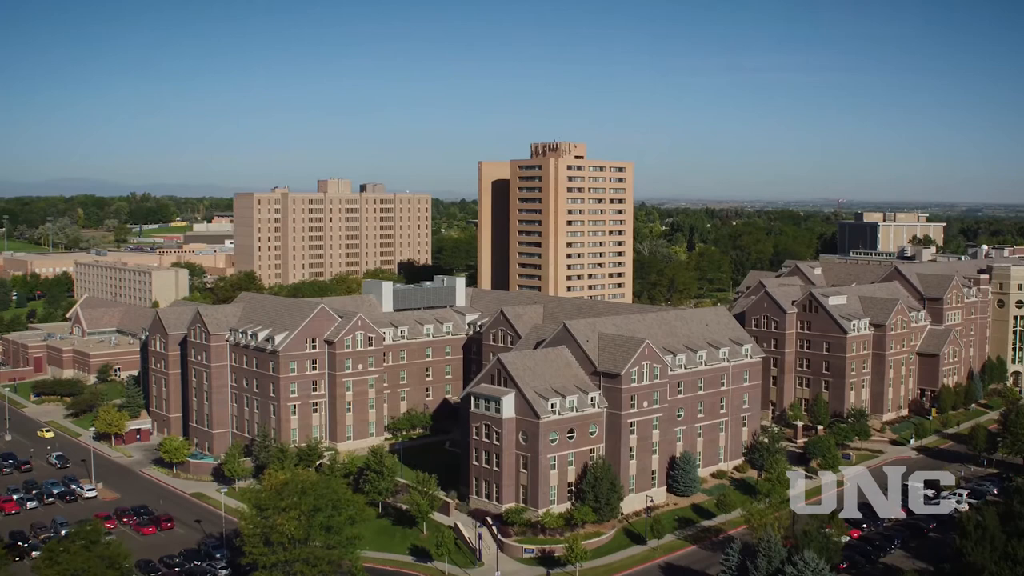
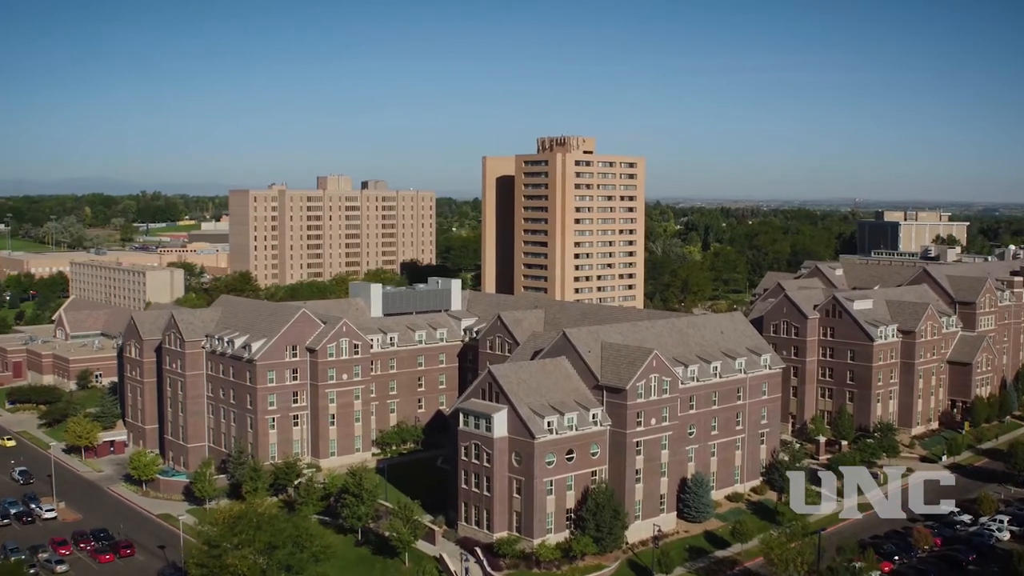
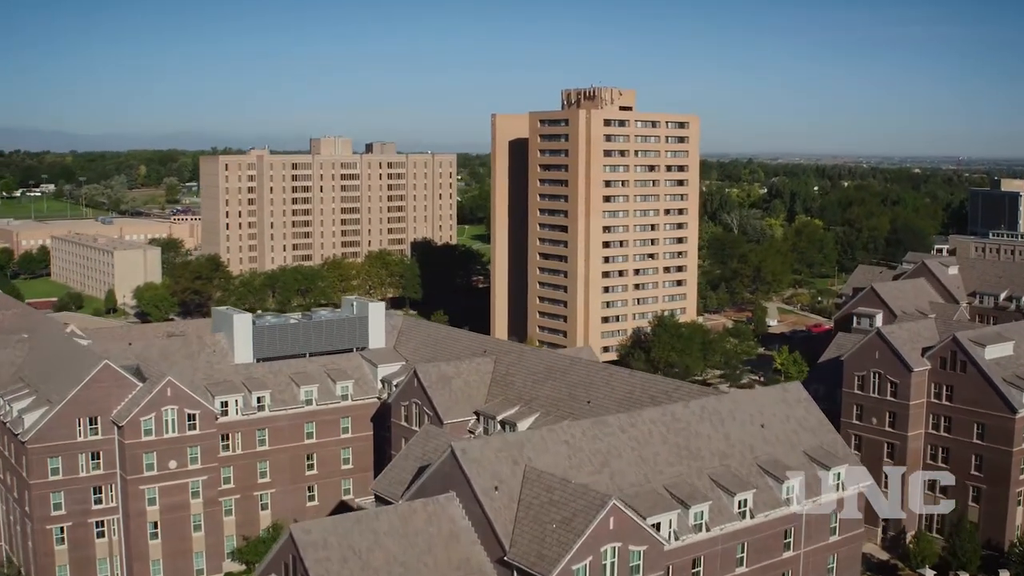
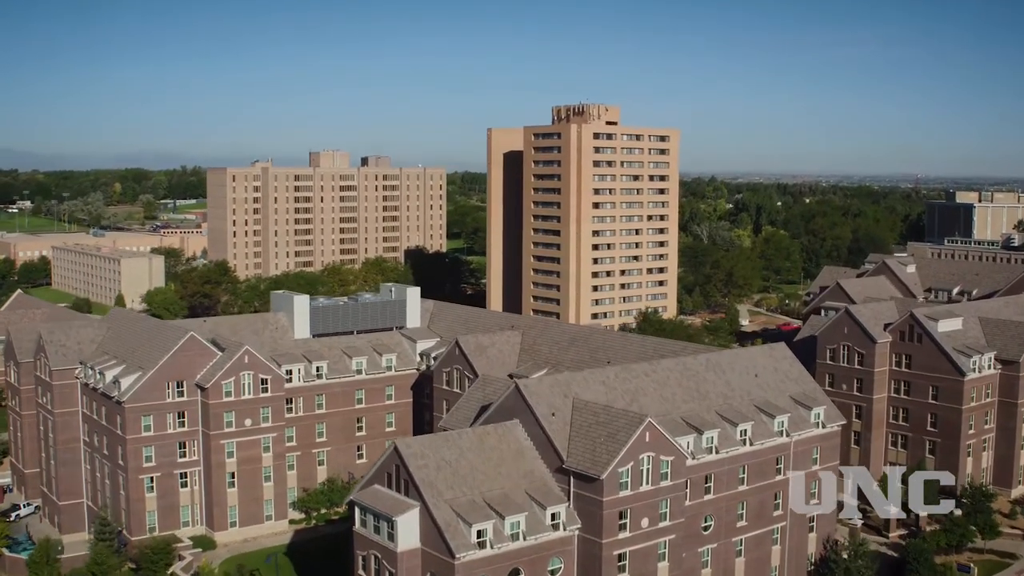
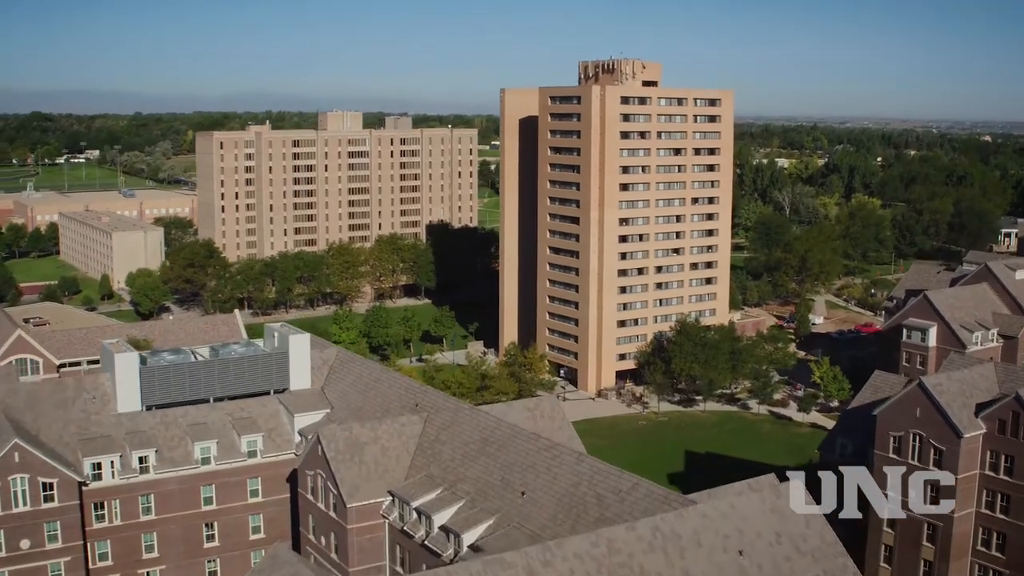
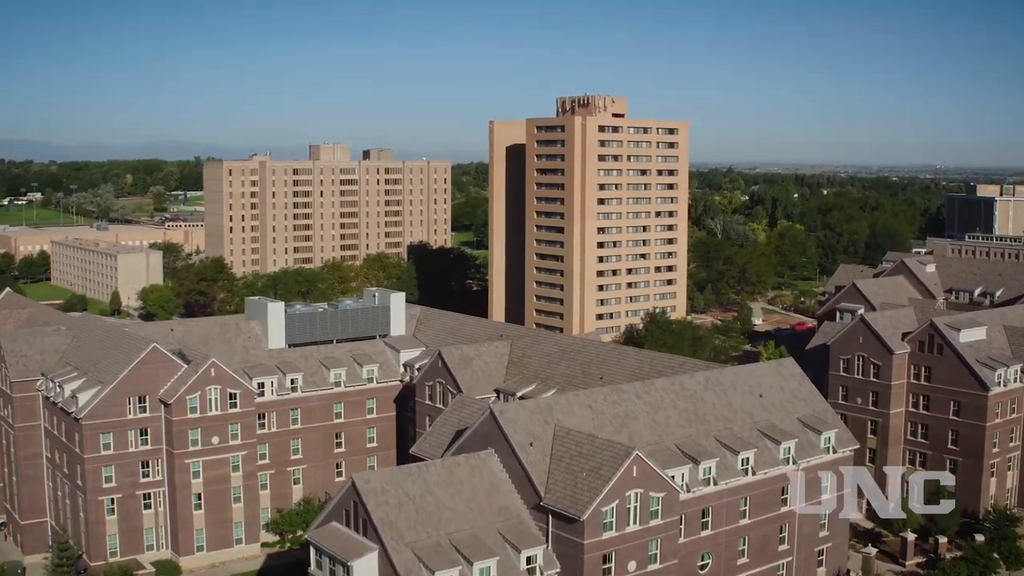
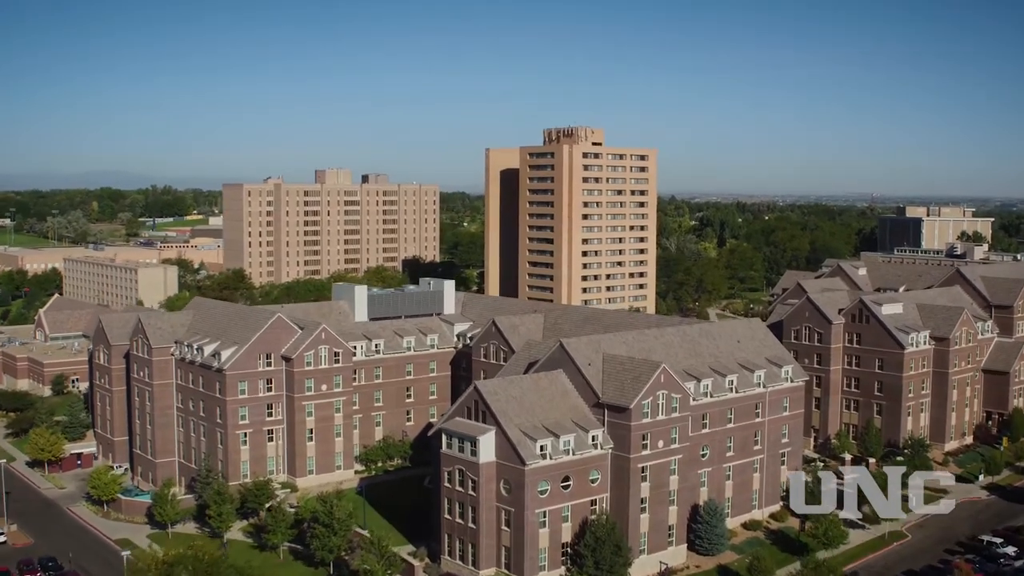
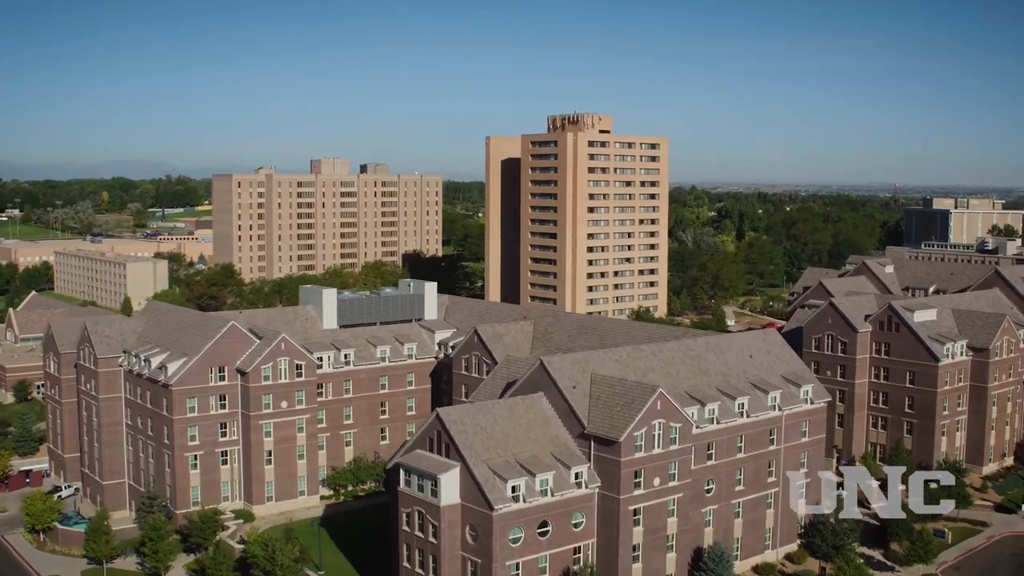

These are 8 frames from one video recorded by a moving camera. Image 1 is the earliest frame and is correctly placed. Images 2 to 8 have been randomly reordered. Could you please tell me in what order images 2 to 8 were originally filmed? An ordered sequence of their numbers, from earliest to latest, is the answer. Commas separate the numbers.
2, 7, 8, 4, 6, 3, 5
